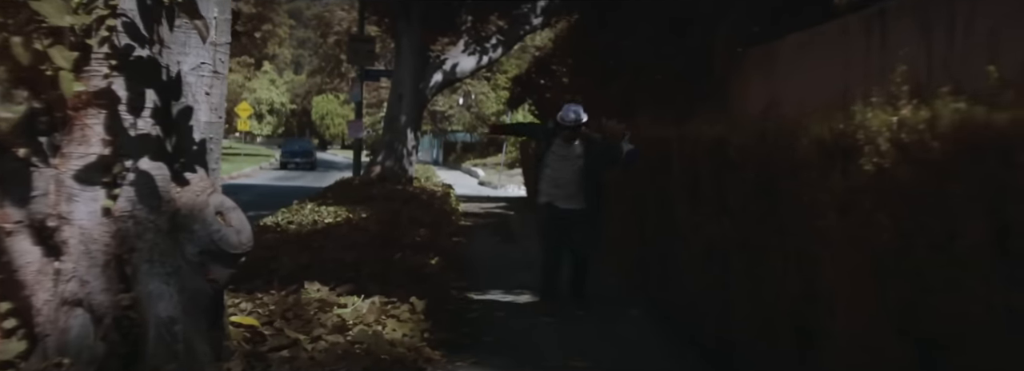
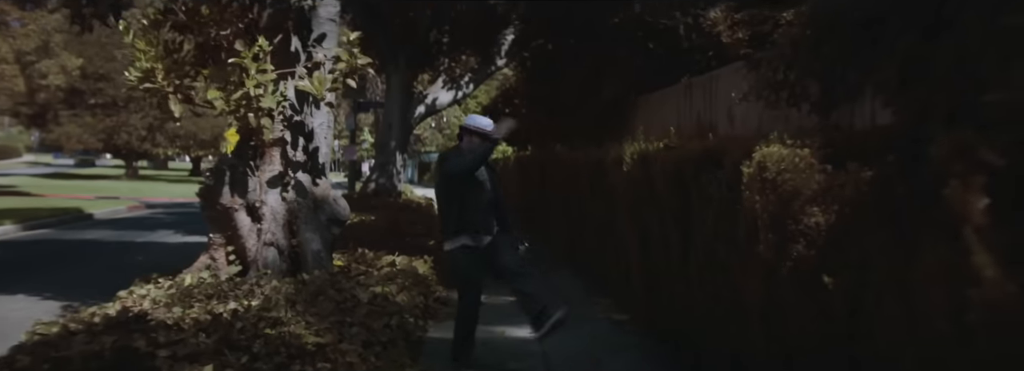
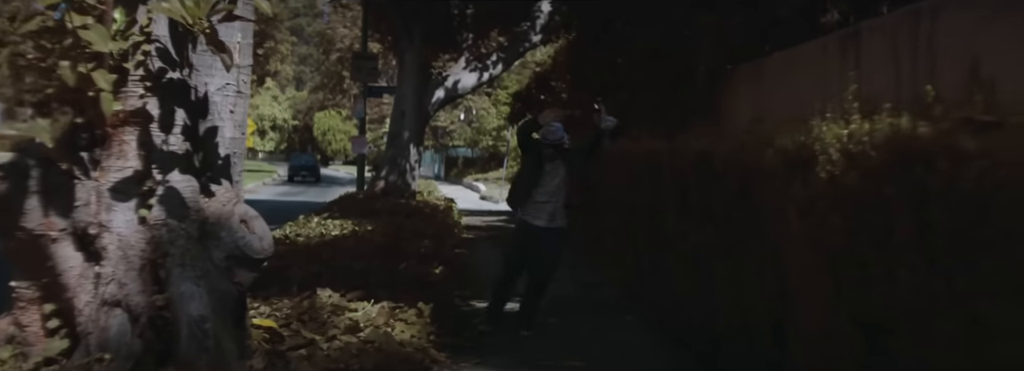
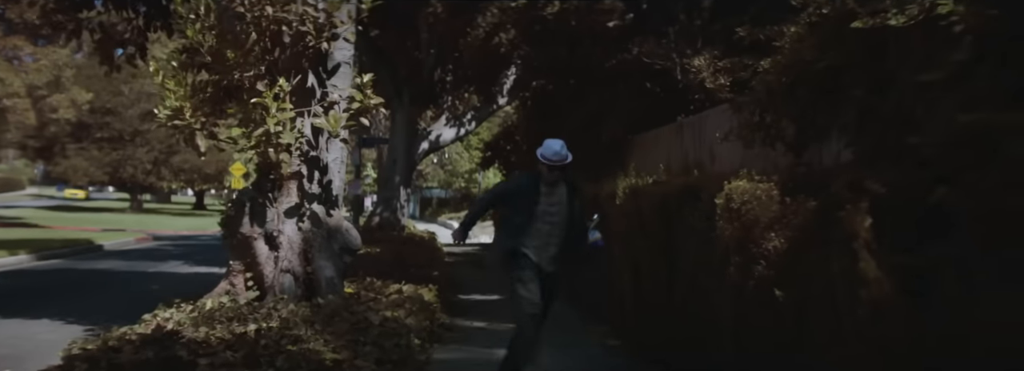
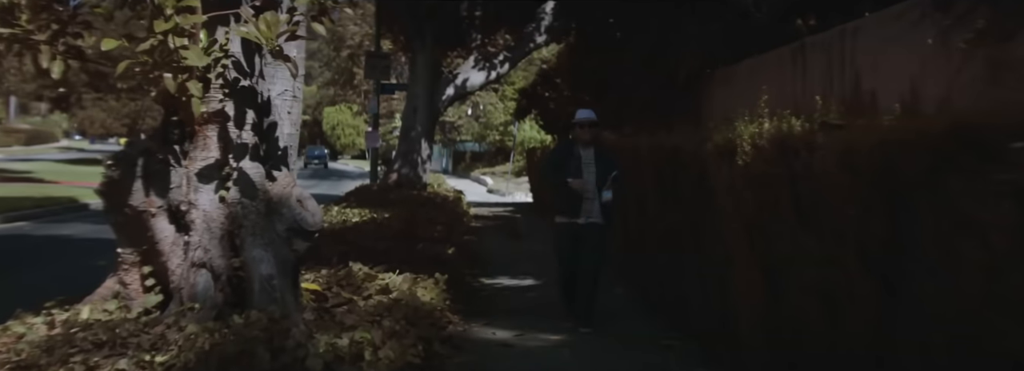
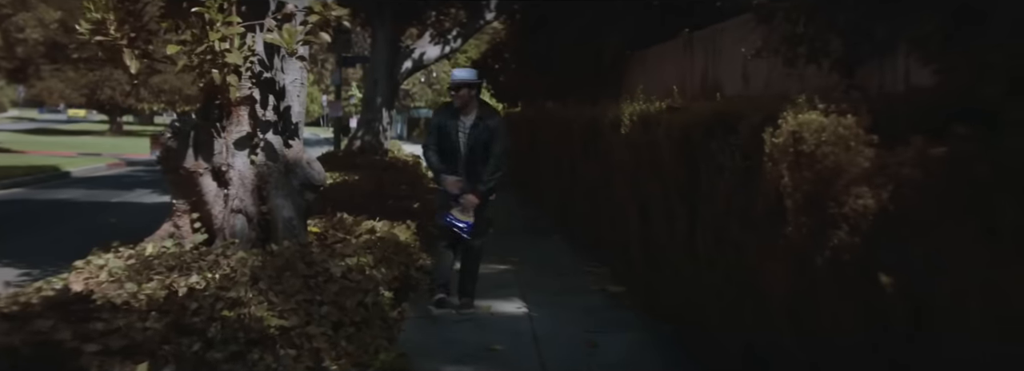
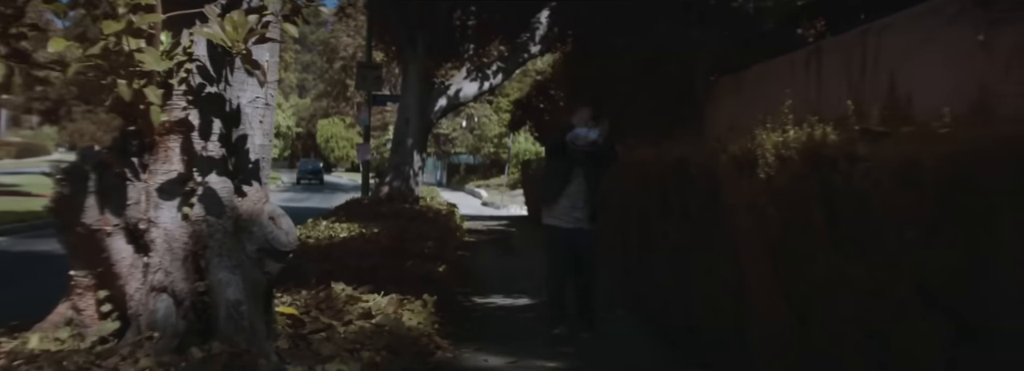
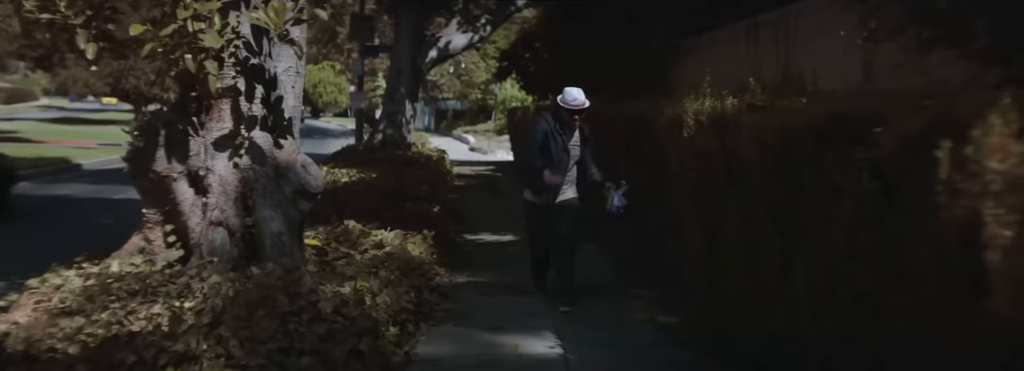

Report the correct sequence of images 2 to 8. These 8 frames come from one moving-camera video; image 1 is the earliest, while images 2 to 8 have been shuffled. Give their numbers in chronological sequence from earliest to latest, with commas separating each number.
3, 7, 5, 8, 6, 2, 4
